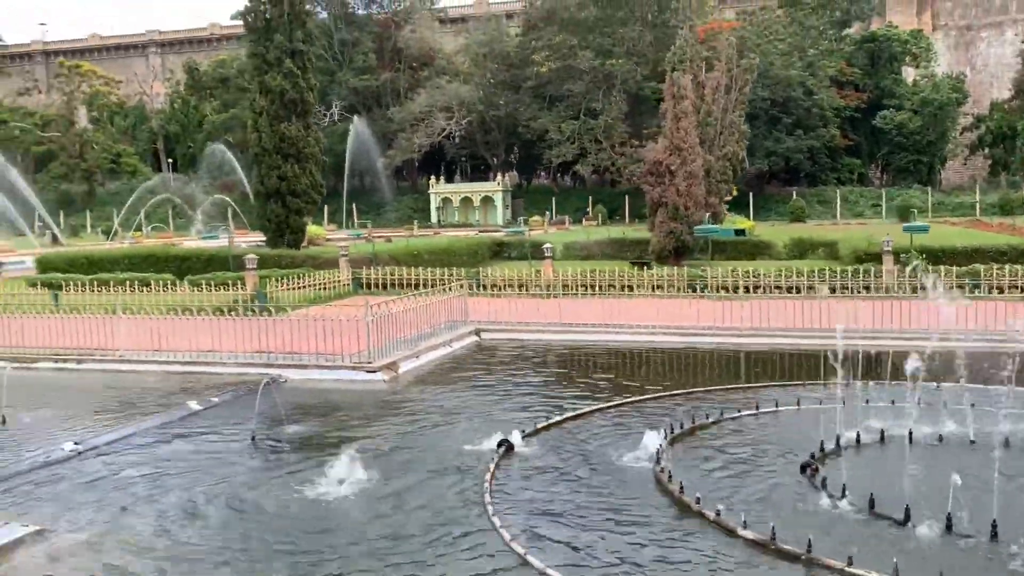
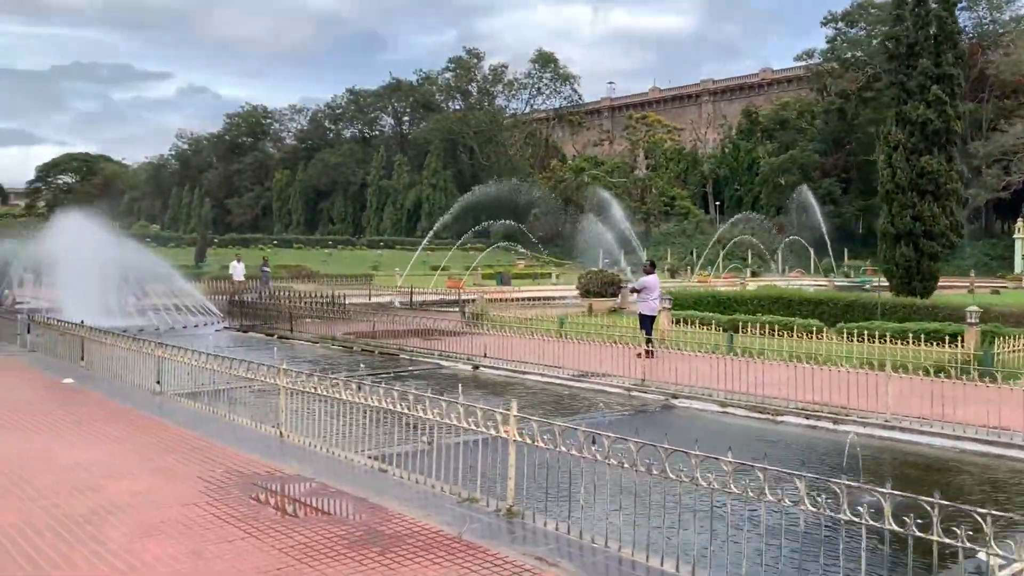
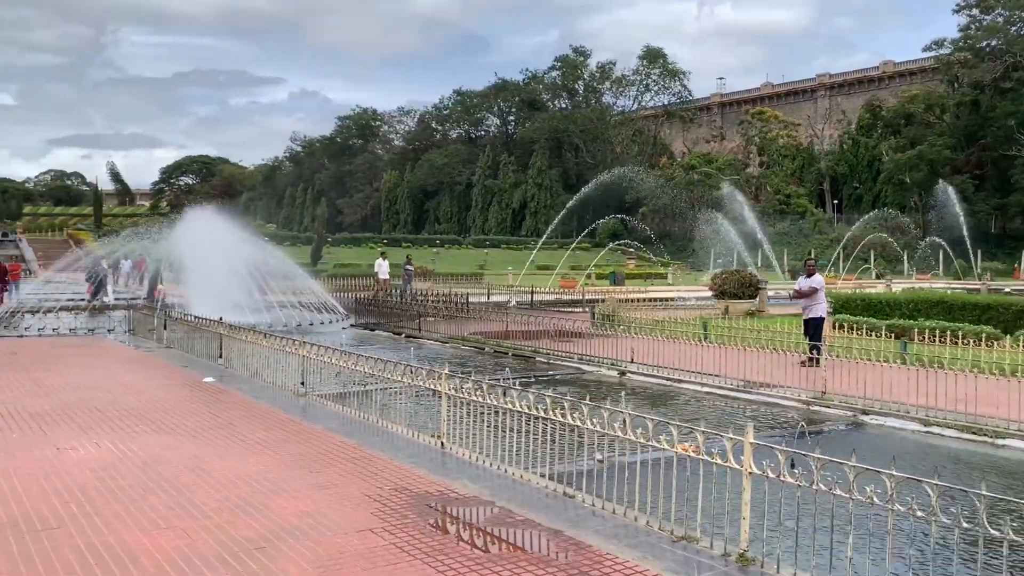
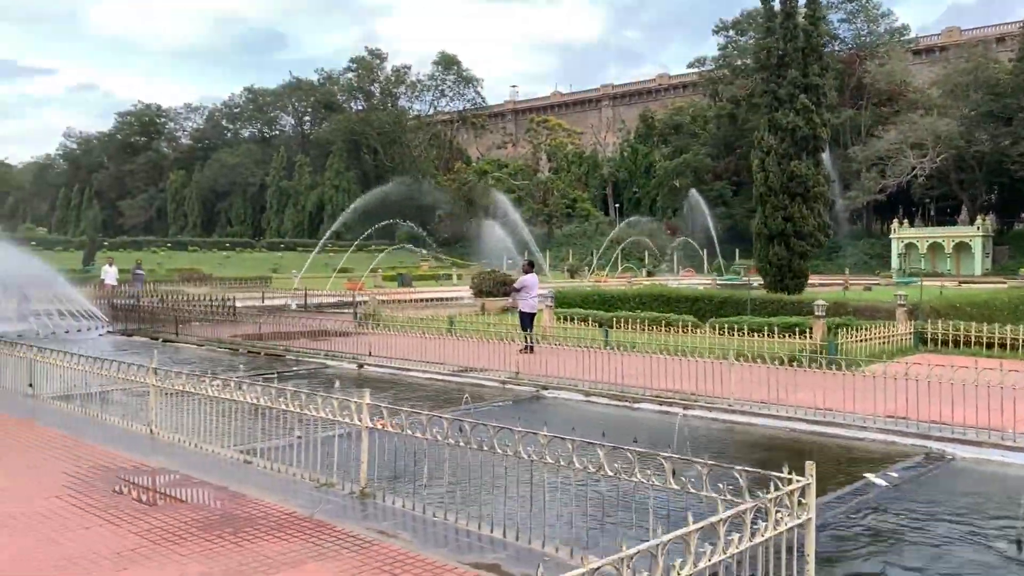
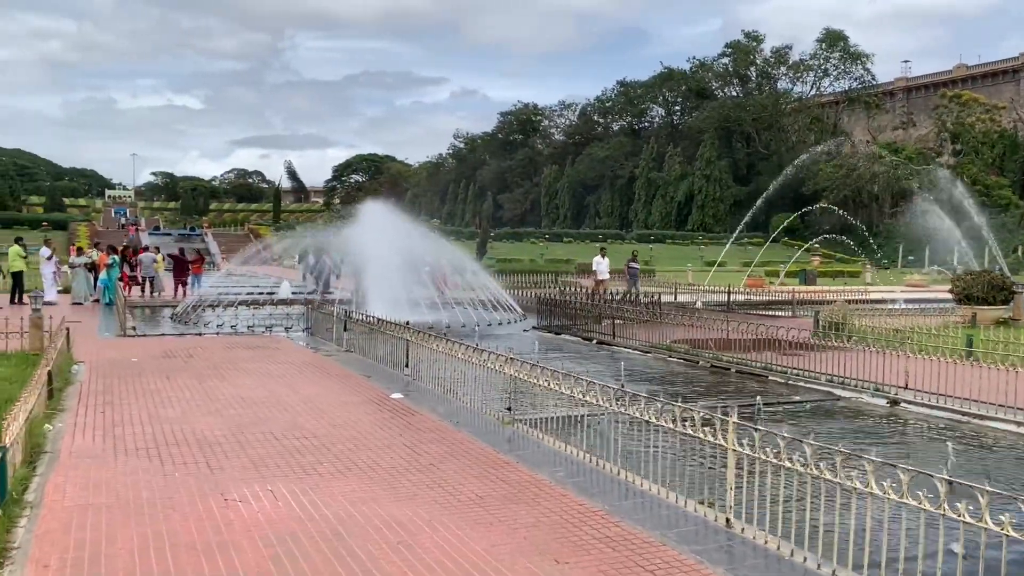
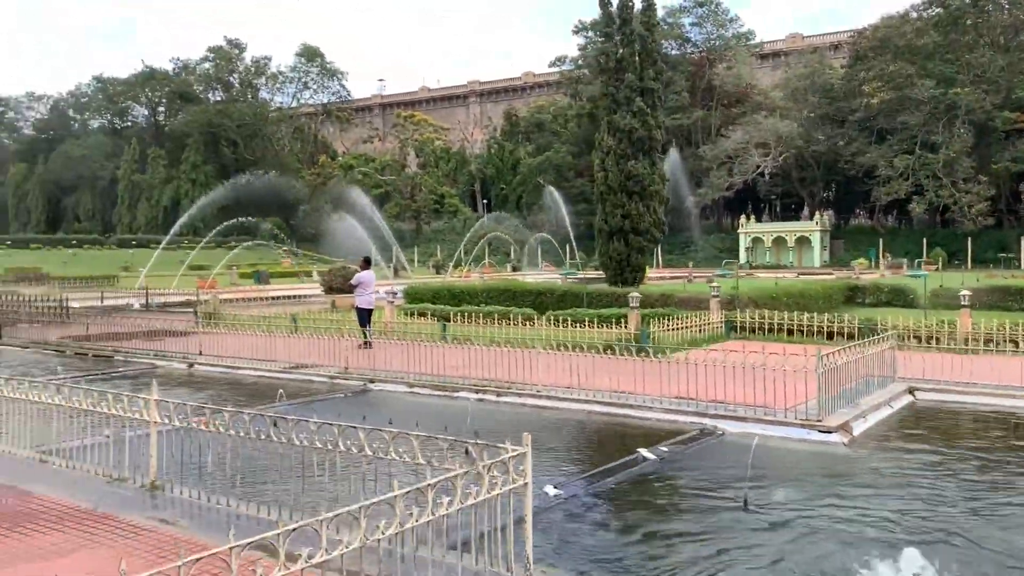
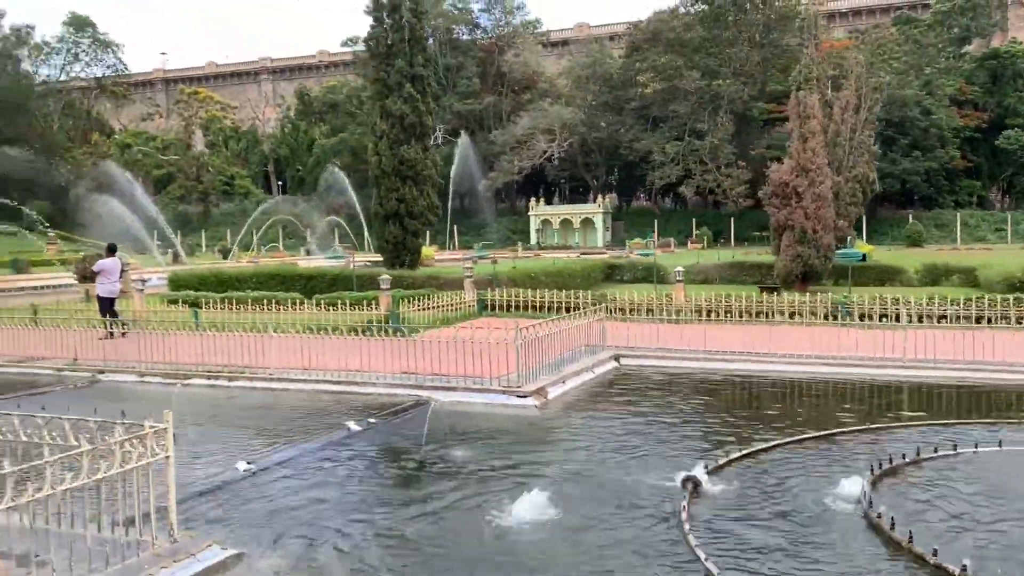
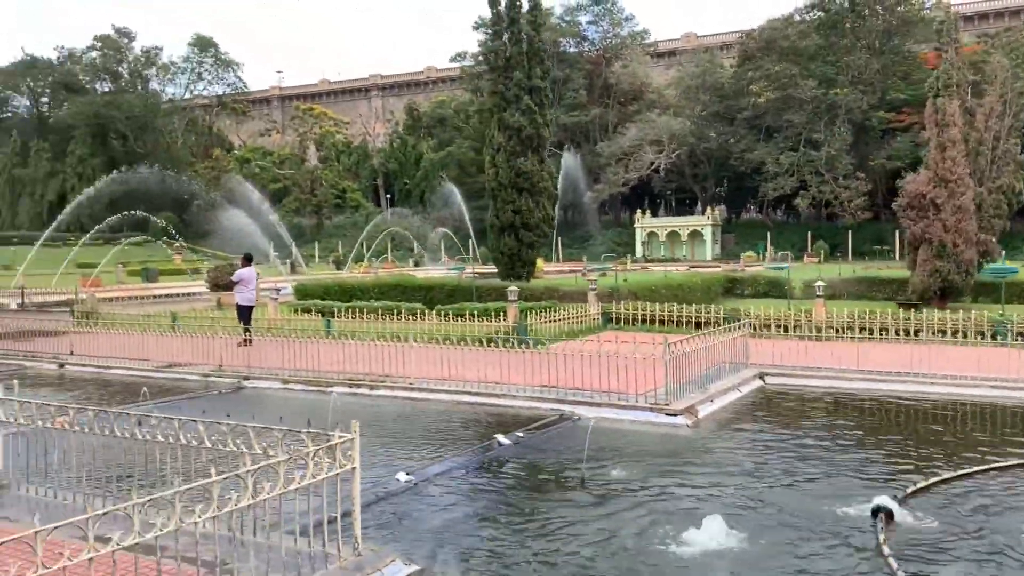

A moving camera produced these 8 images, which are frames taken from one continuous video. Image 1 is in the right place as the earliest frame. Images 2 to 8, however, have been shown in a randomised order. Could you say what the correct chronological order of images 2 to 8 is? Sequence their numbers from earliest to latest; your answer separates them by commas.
7, 8, 6, 4, 2, 3, 5
